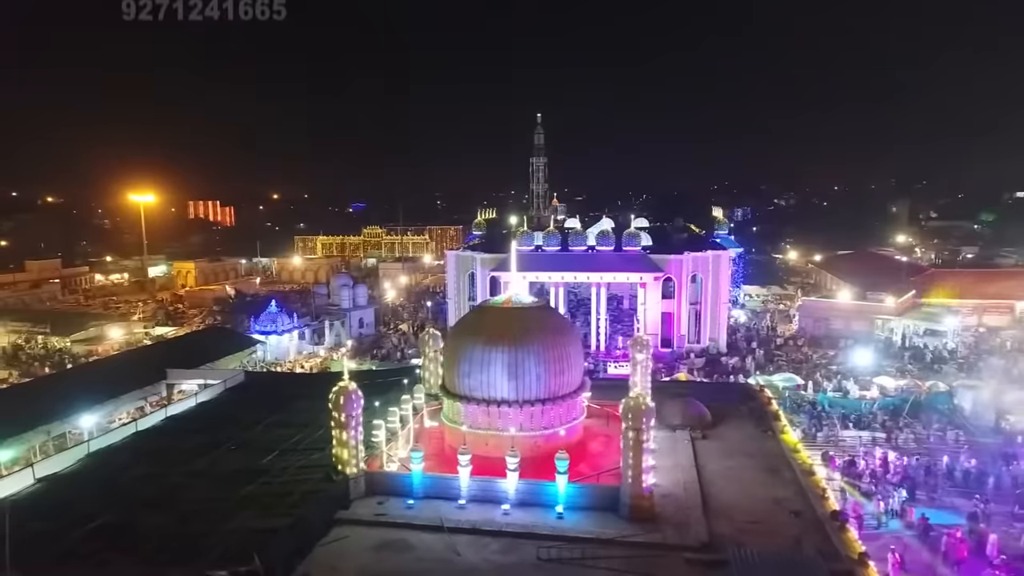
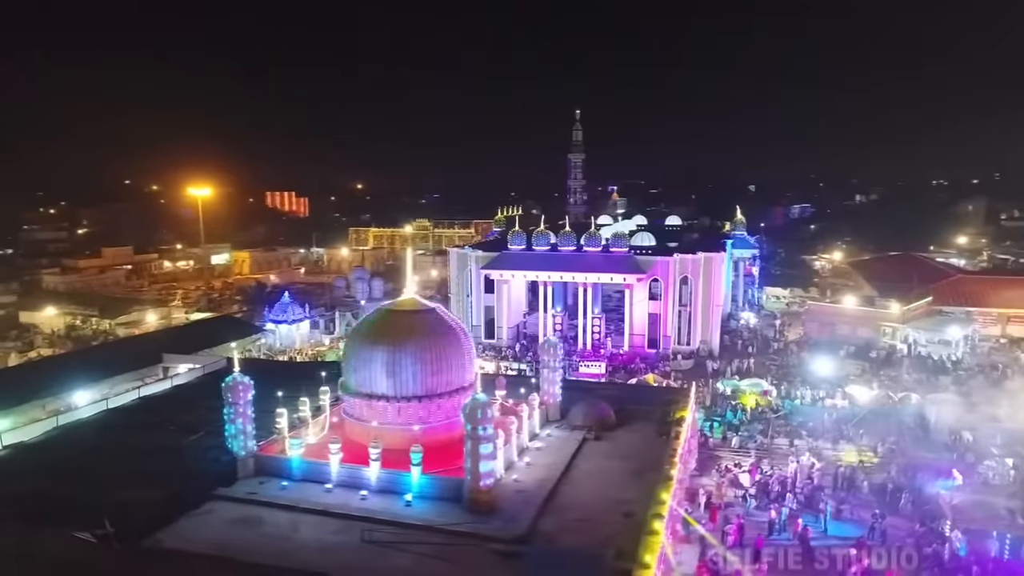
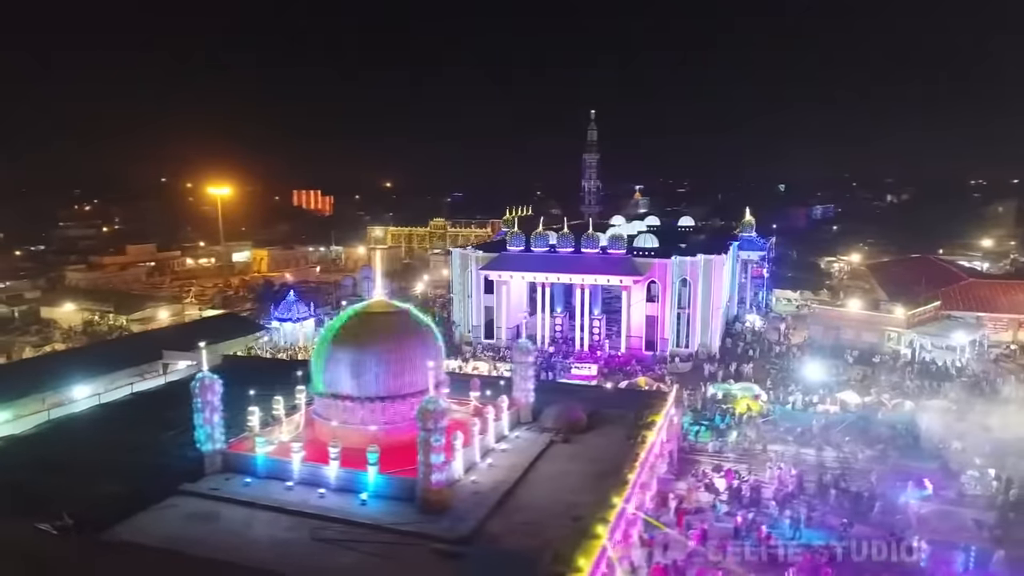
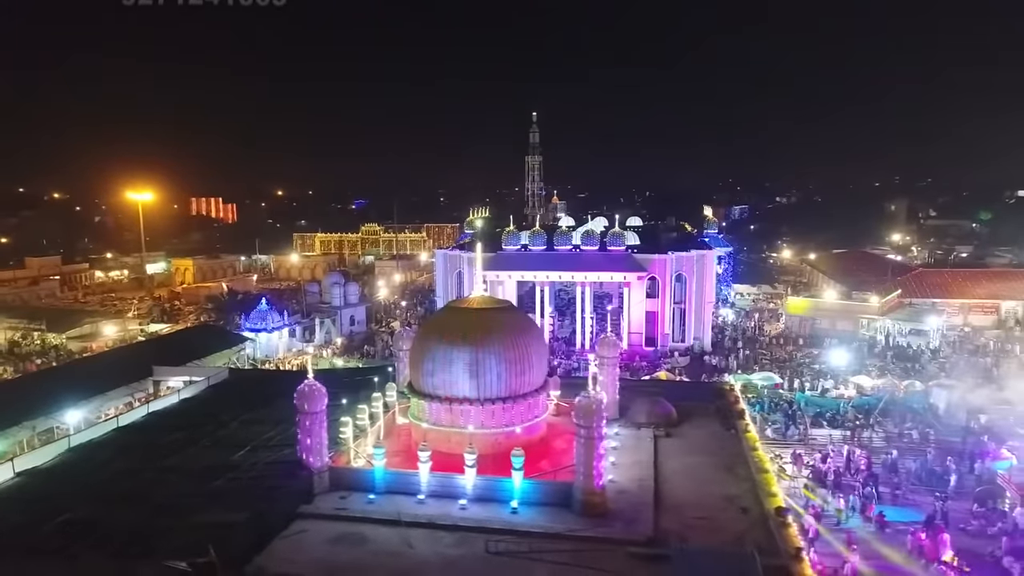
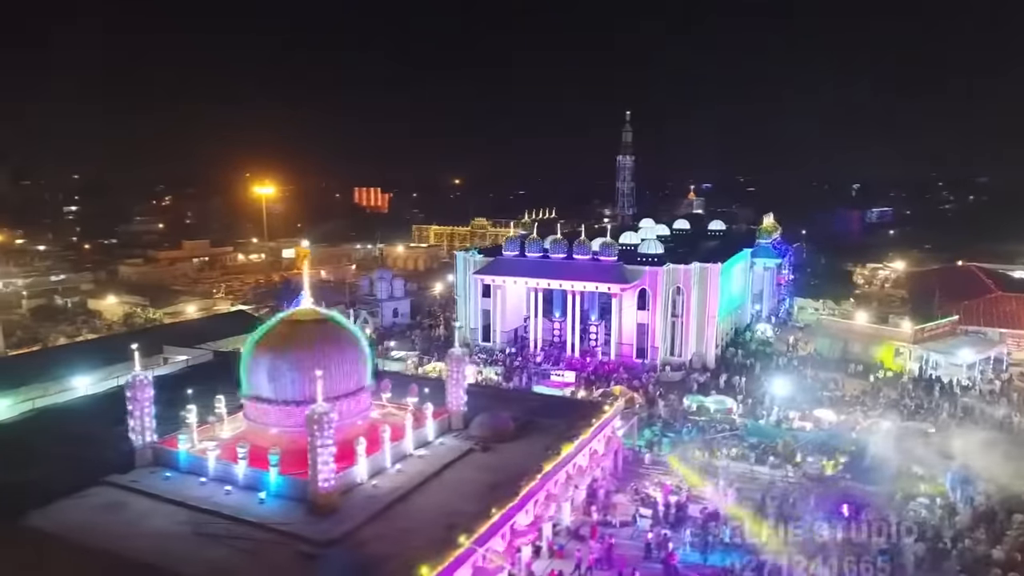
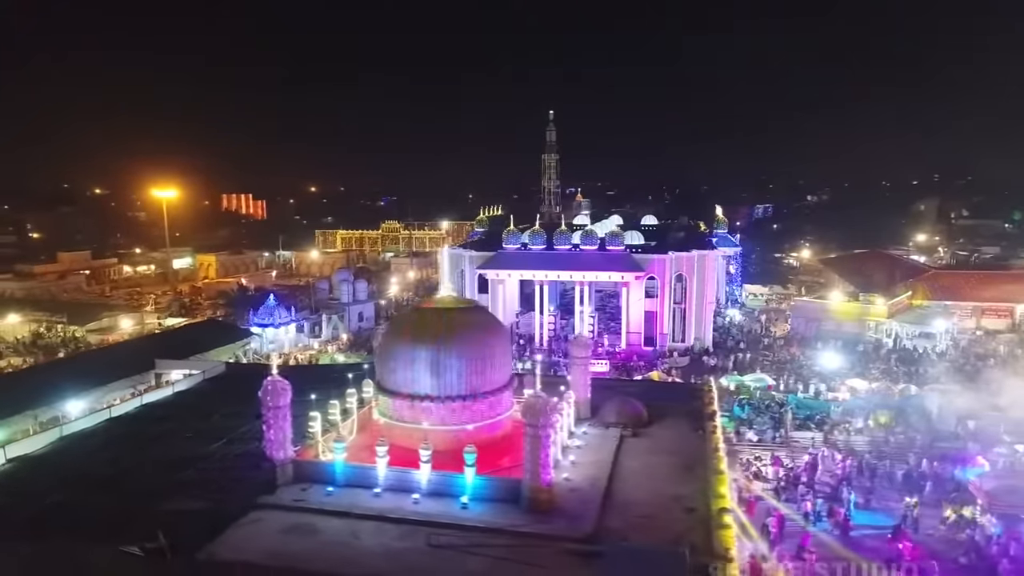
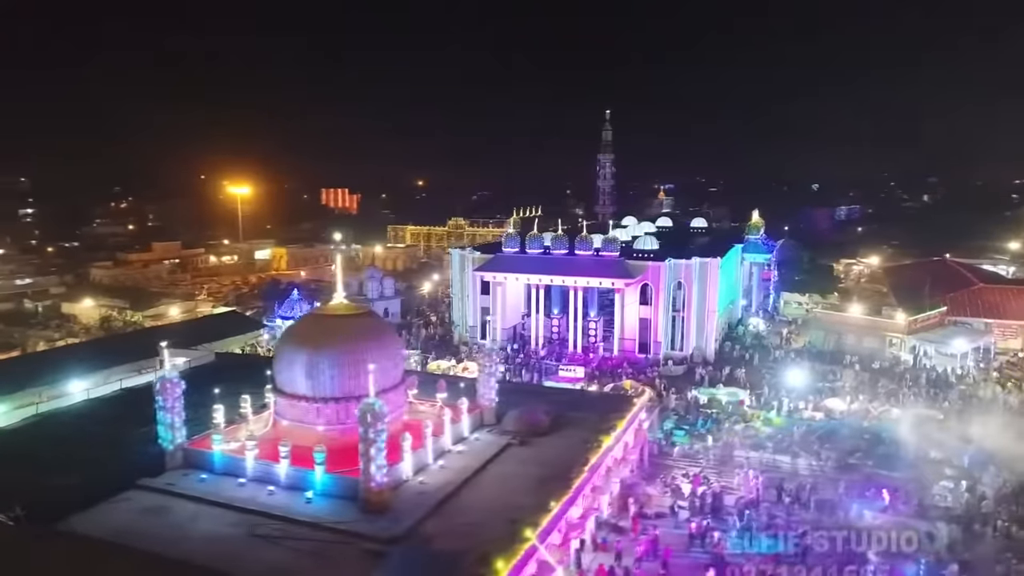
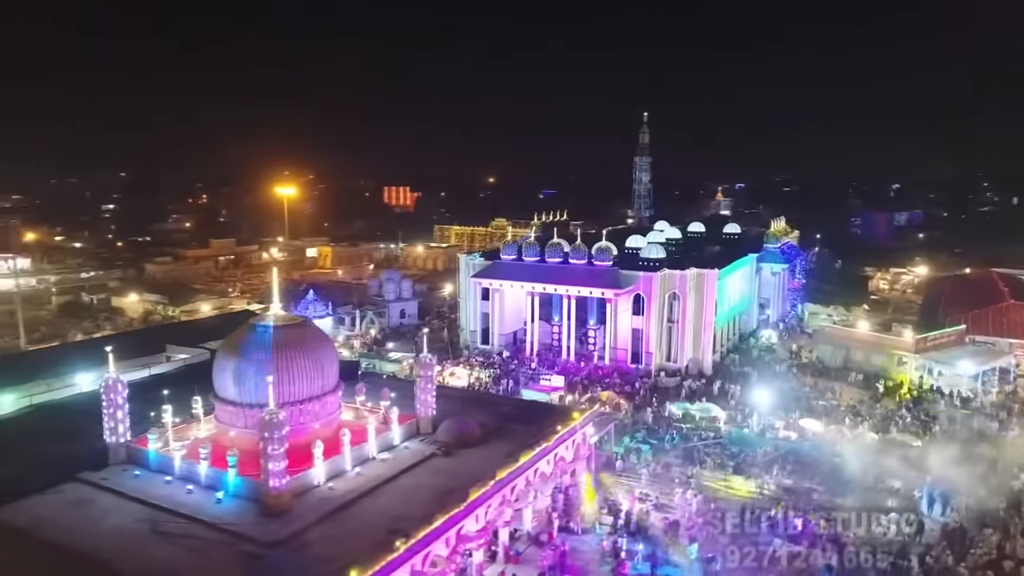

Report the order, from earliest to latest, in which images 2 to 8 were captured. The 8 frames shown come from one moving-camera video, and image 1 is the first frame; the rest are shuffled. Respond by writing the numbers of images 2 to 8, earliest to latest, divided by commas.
4, 6, 2, 3, 7, 5, 8
